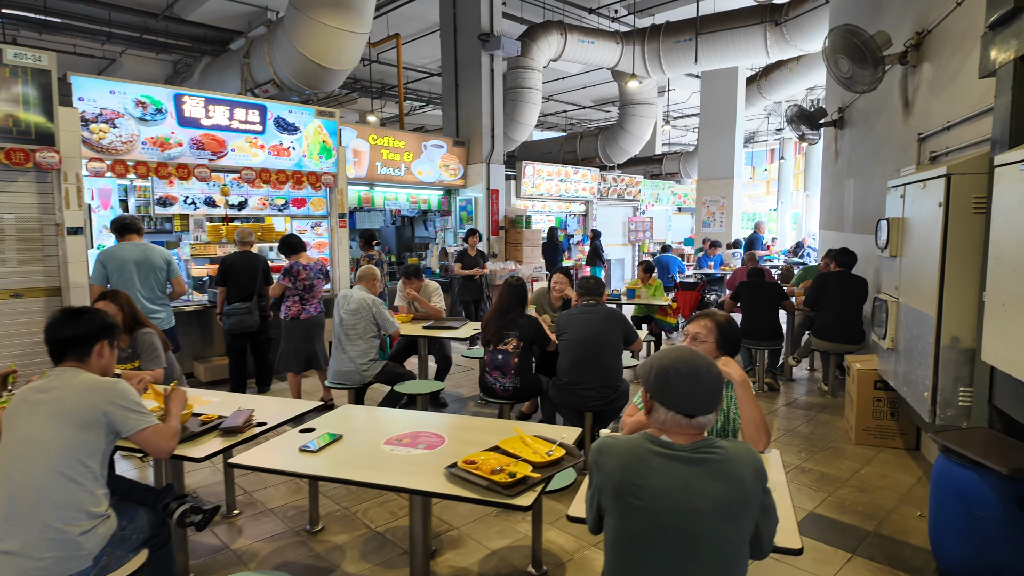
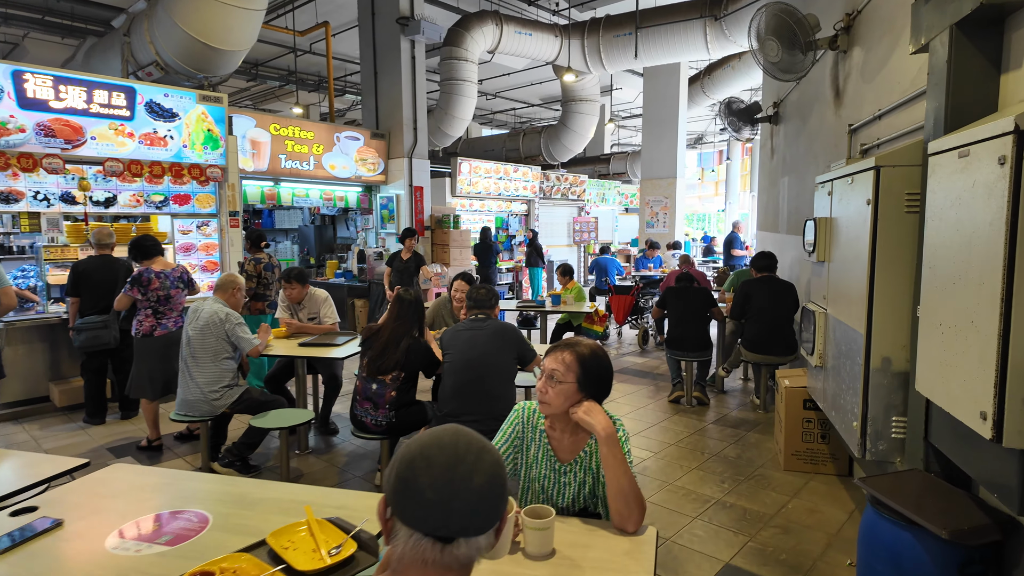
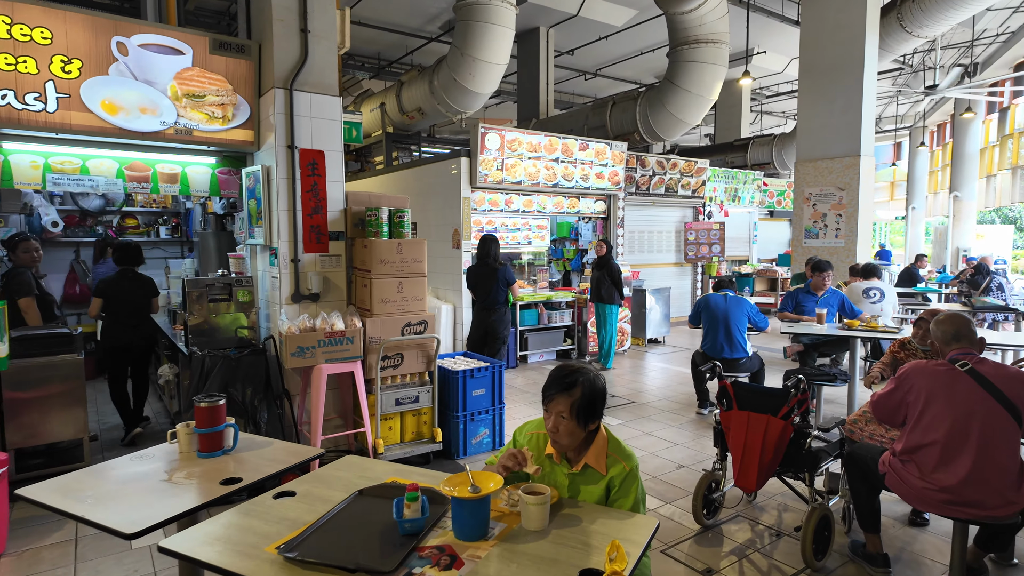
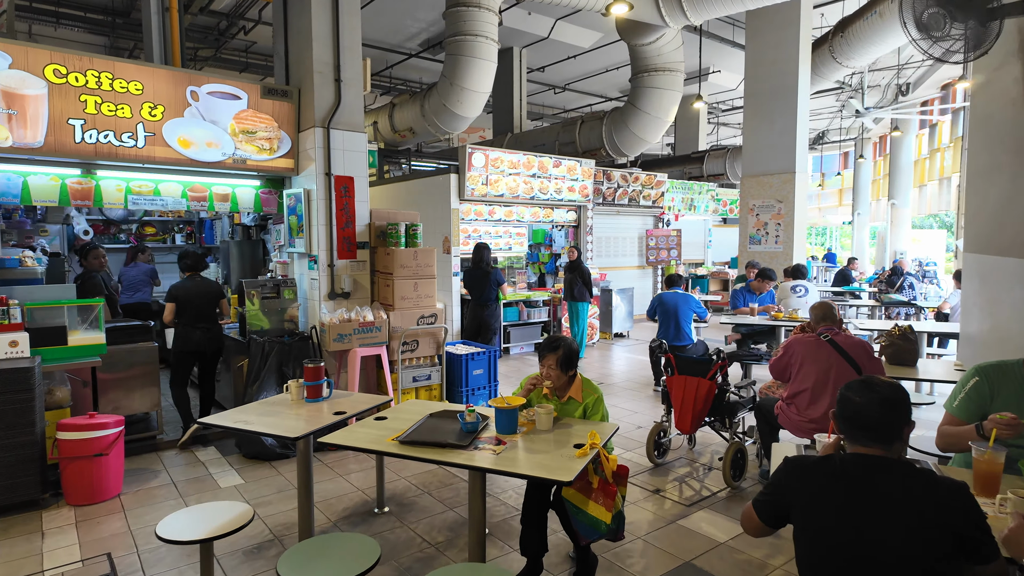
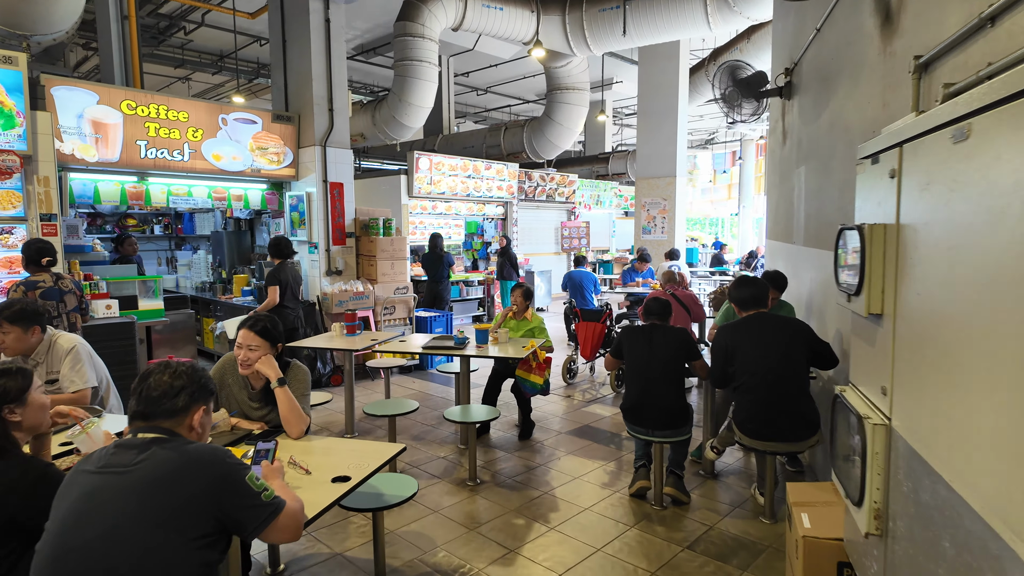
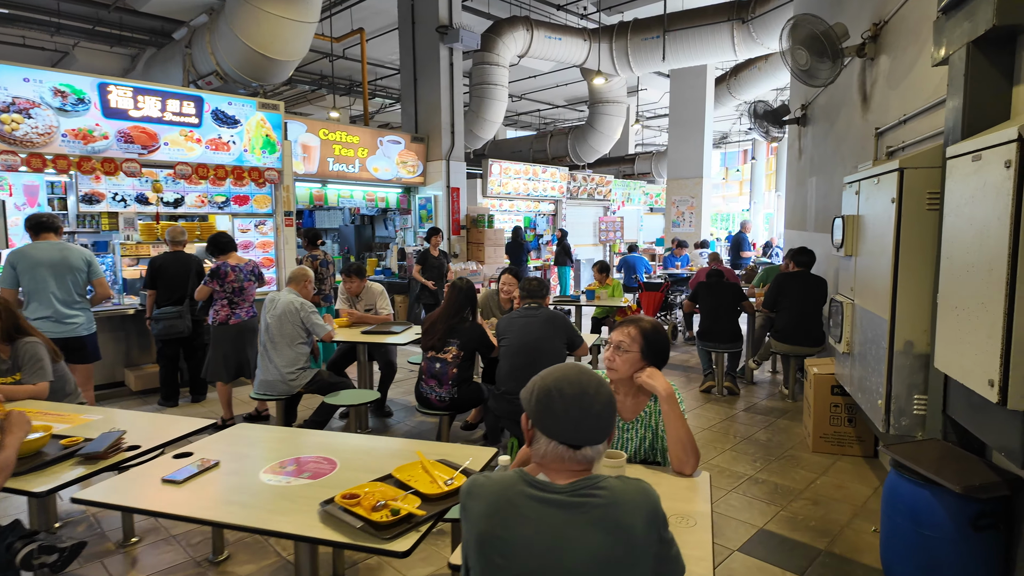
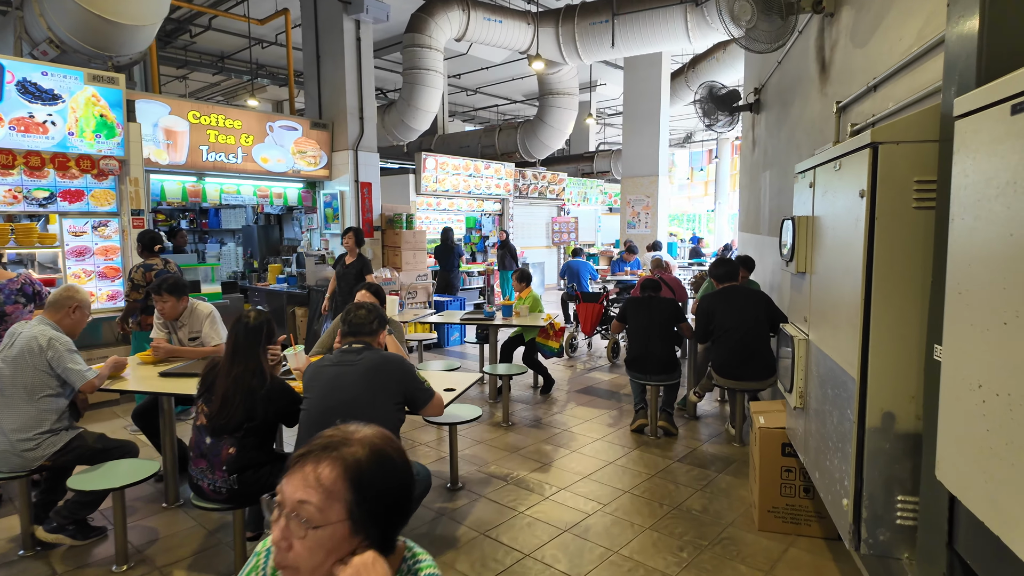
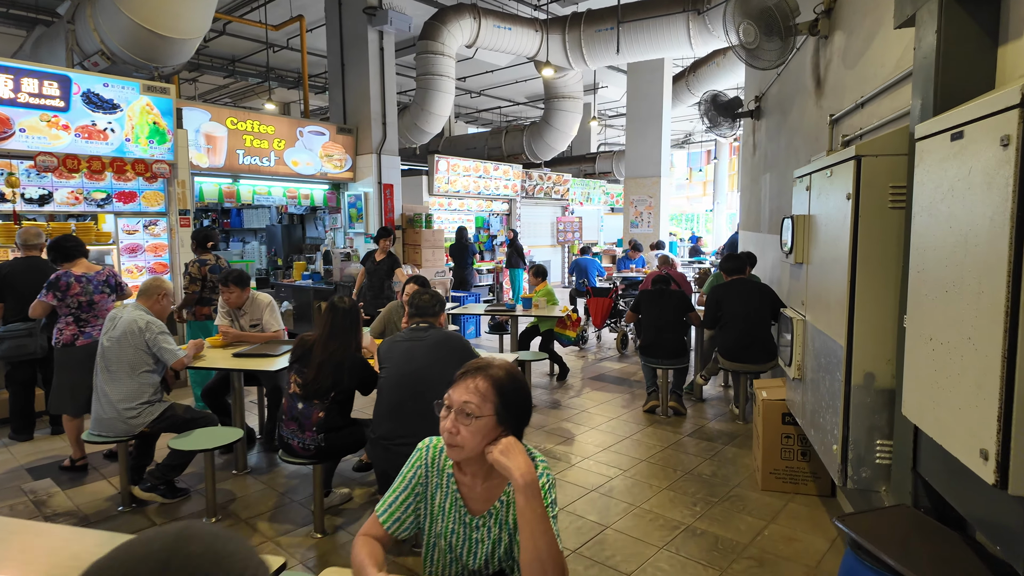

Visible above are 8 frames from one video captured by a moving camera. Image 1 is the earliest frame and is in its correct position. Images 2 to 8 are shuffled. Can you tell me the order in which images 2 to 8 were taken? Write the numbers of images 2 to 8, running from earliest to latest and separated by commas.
6, 2, 8, 7, 5, 4, 3
